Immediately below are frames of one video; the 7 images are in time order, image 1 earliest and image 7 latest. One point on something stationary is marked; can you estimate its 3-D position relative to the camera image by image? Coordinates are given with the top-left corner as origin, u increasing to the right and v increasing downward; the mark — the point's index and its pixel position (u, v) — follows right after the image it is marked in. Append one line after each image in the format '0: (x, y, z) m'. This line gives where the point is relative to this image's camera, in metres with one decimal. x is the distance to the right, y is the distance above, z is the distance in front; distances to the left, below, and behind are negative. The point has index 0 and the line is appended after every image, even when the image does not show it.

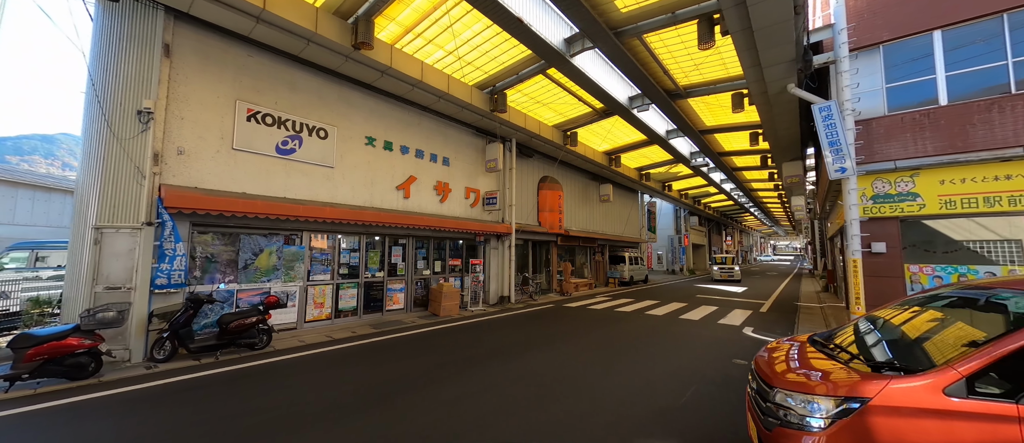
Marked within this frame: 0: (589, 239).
0: (+3.6, -0.8, +17.4) m
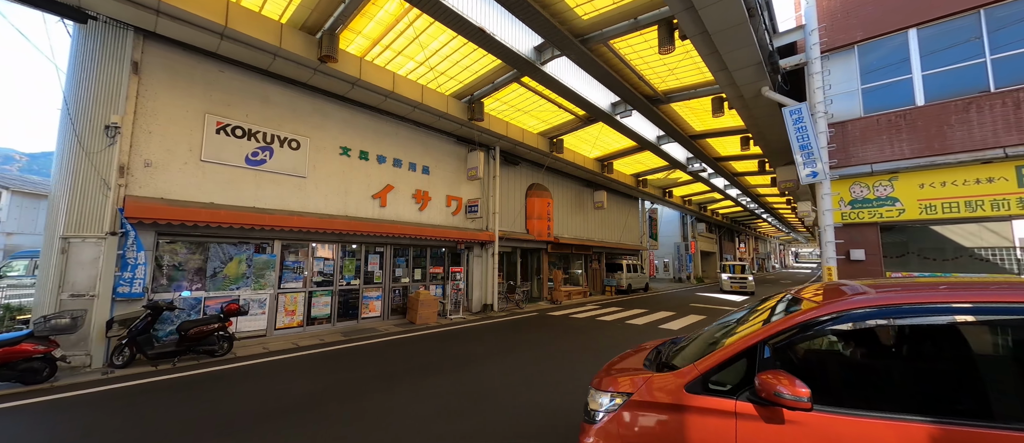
0: (+3.3, -1.2, +17.2) m
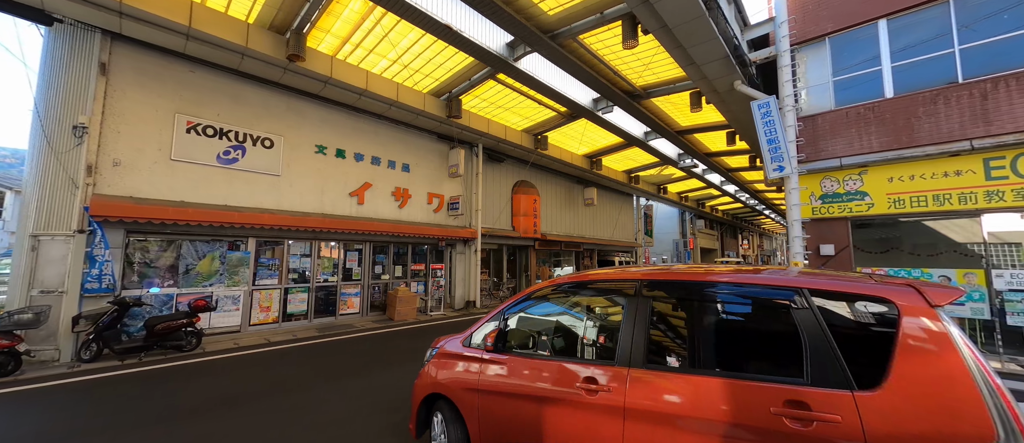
0: (+2.8, -1.0, +17.2) m
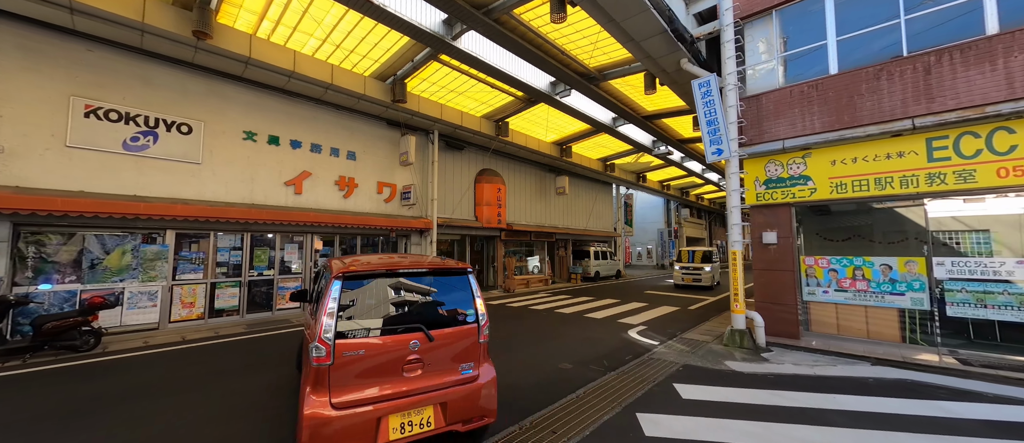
0: (+1.4, -0.5, +16.8) m
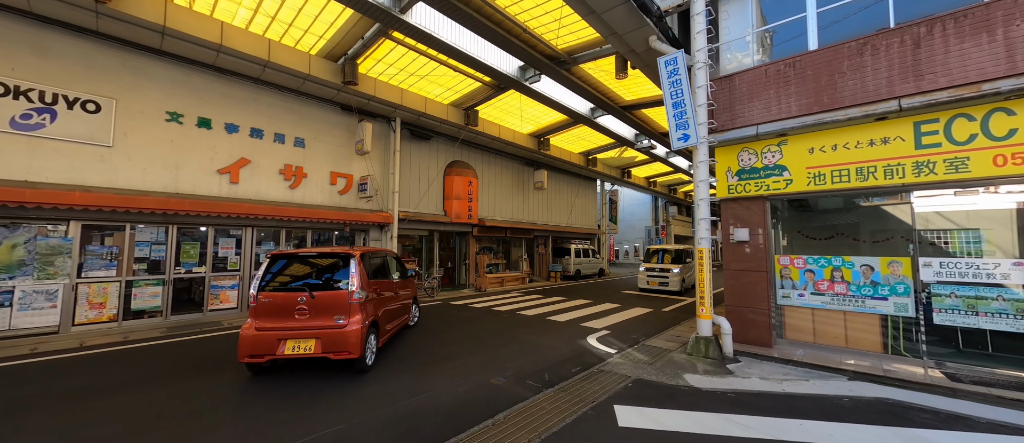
0: (+0.3, -0.3, +16.0) m
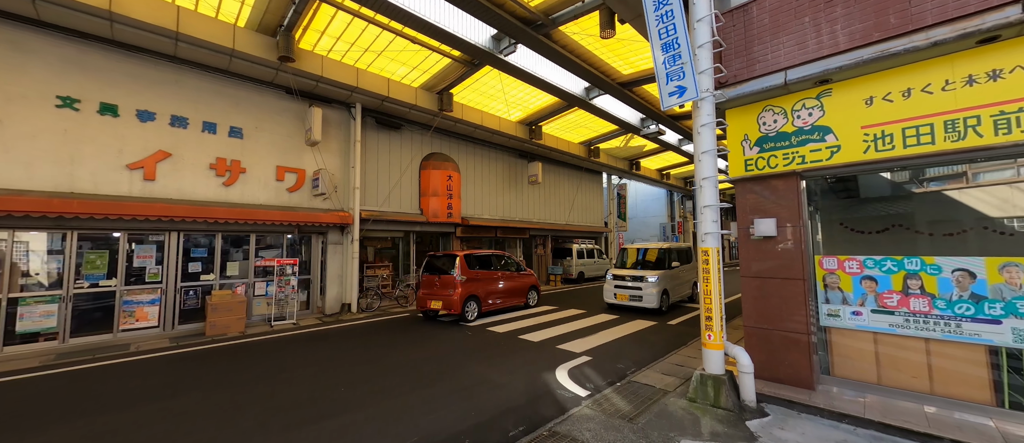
0: (0.0, -0.3, +14.5) m
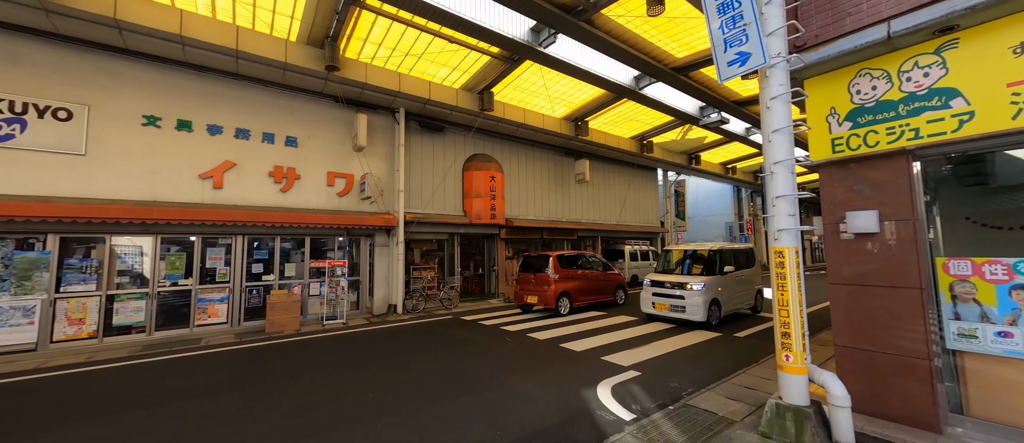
0: (+1.8, -0.3, +13.9) m
